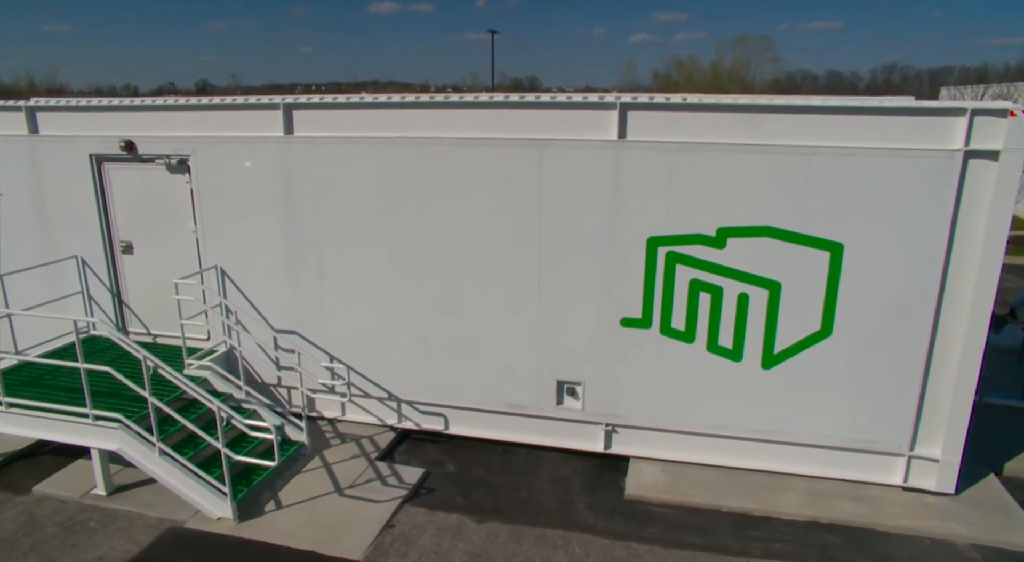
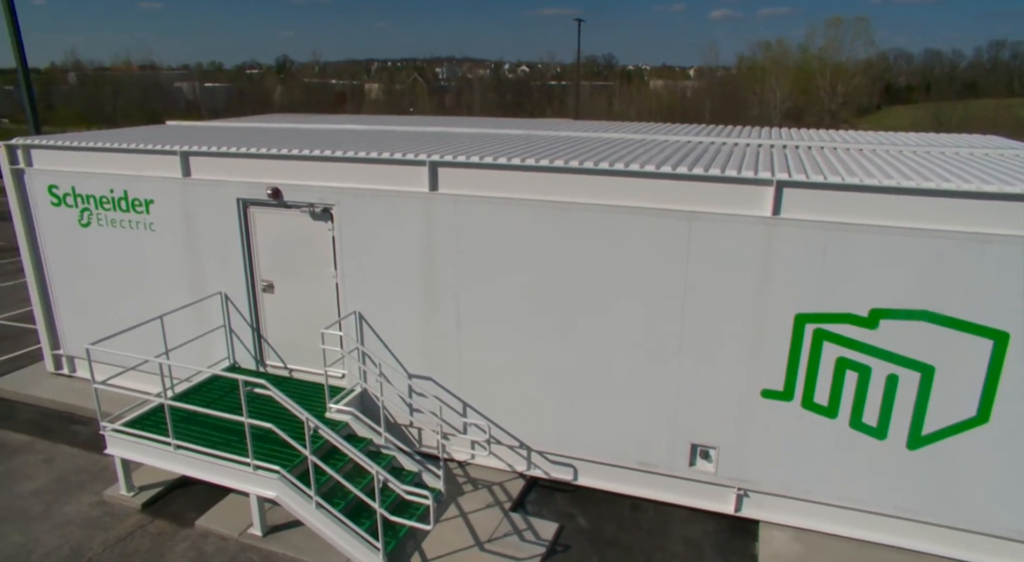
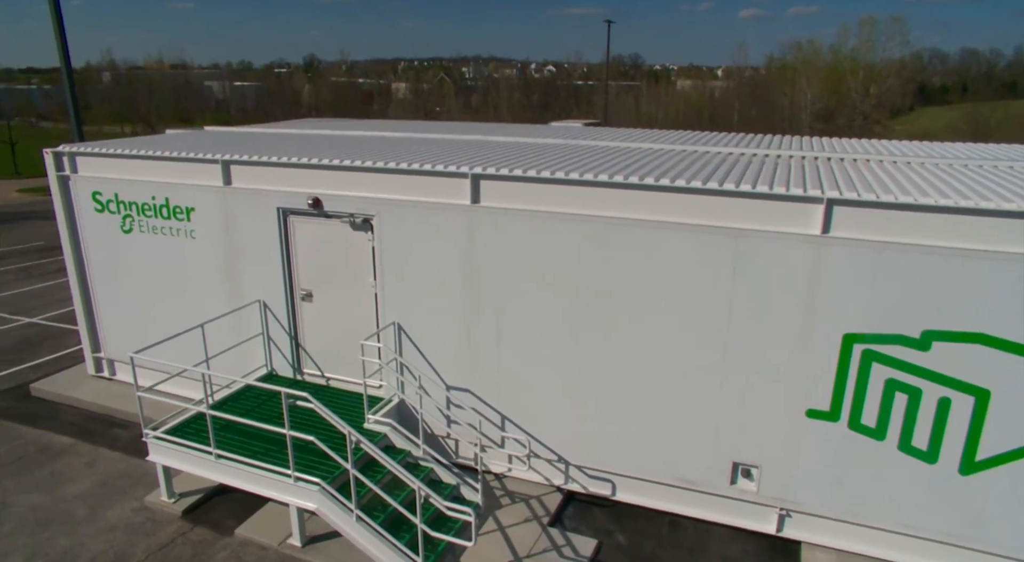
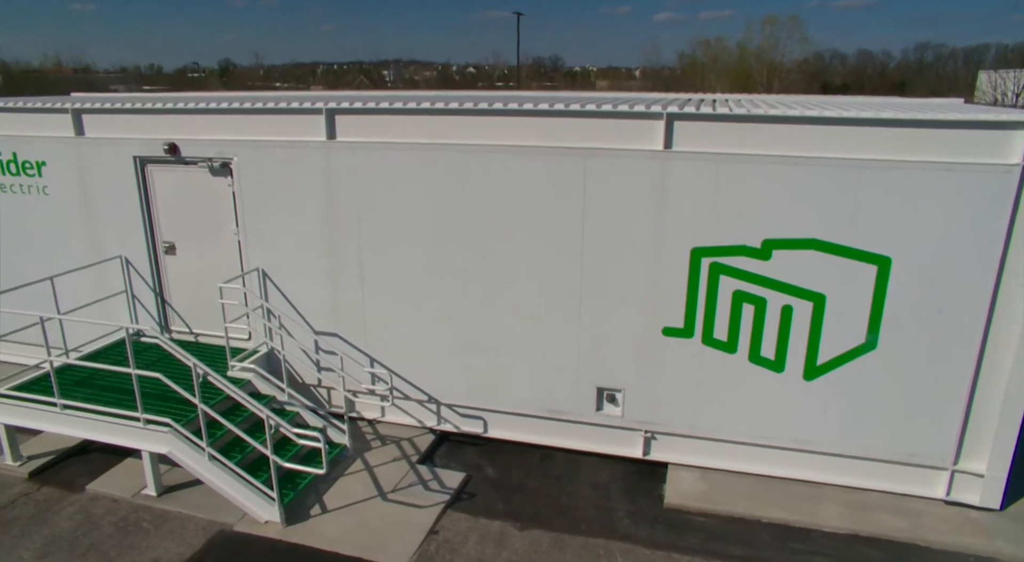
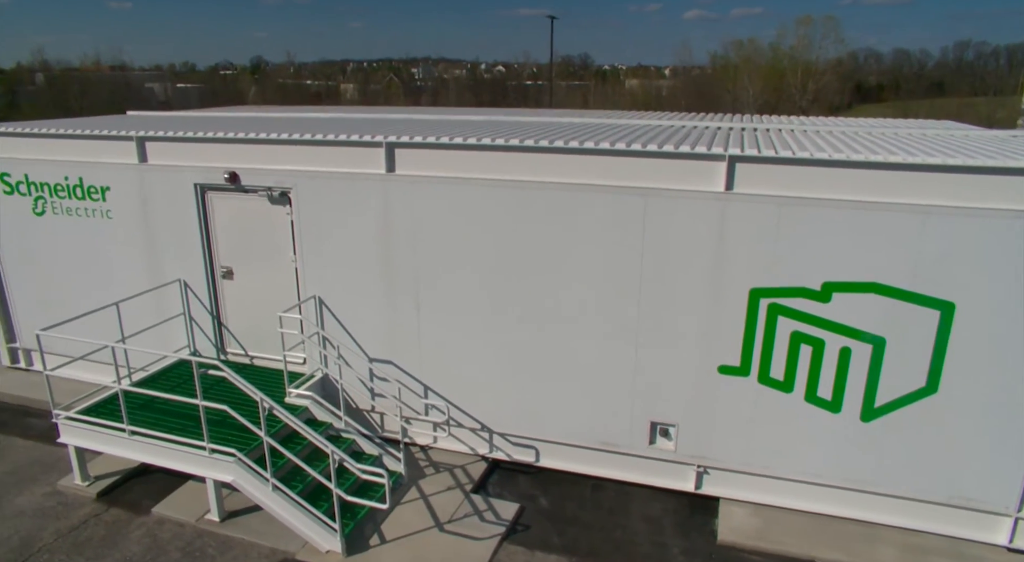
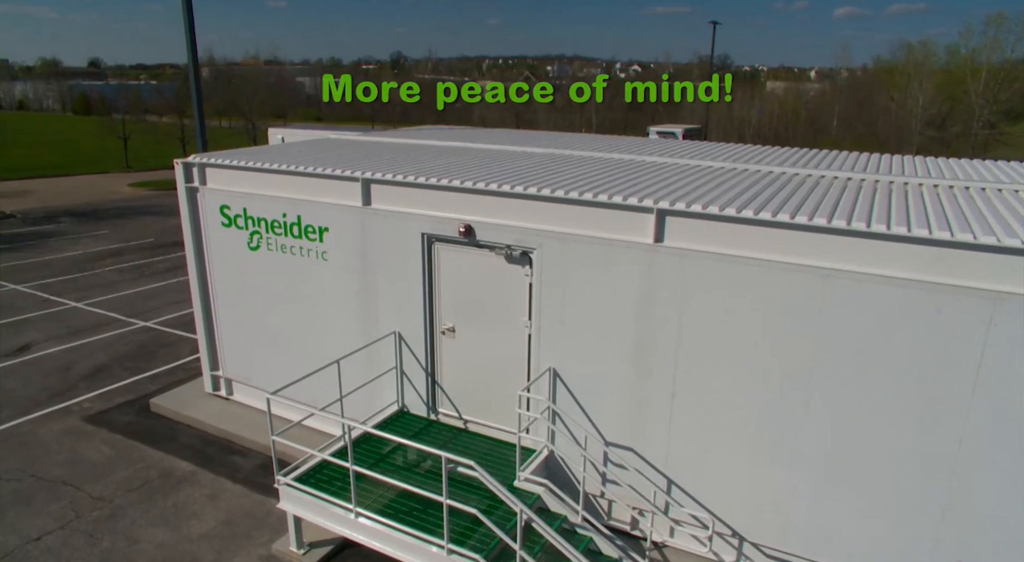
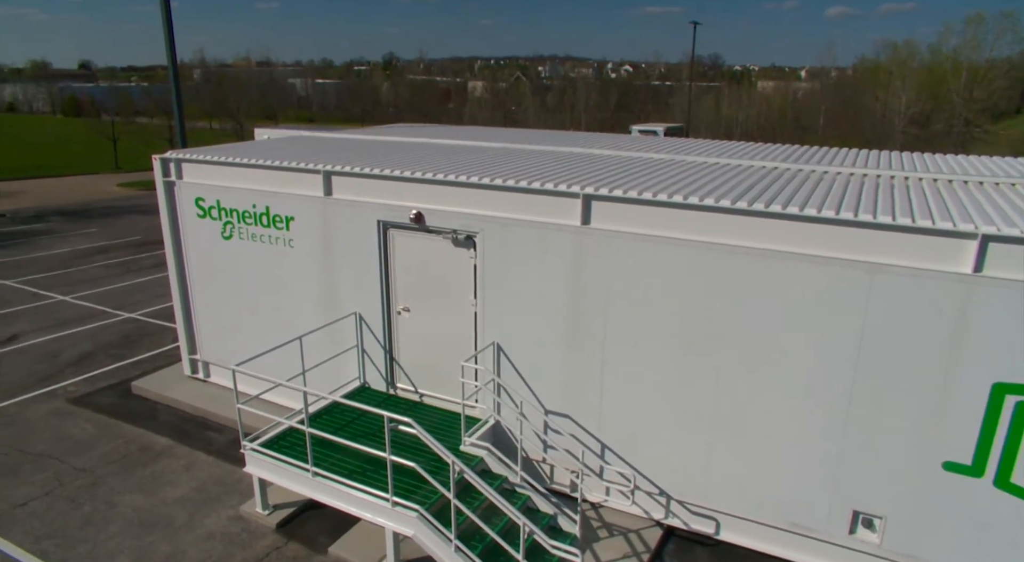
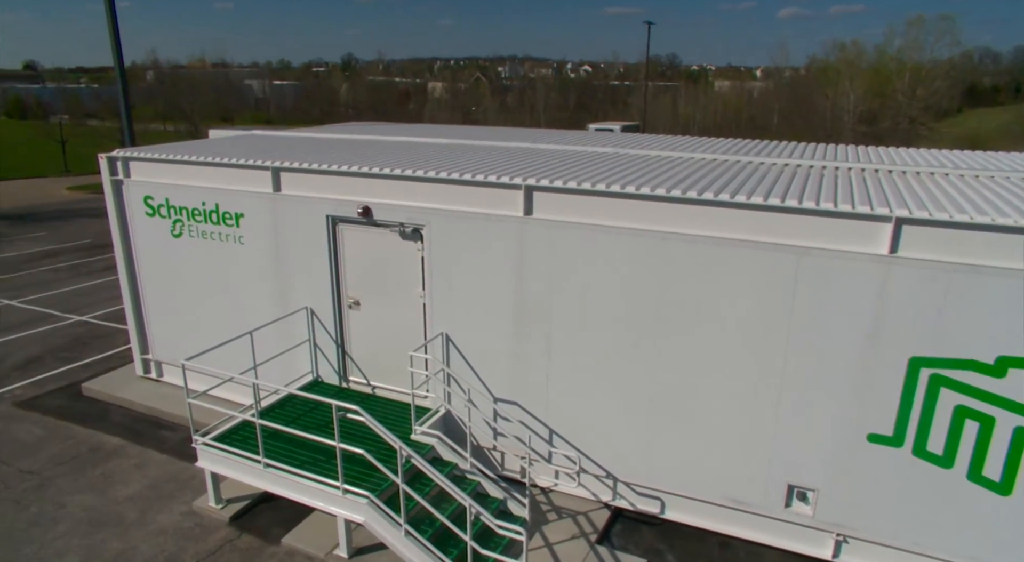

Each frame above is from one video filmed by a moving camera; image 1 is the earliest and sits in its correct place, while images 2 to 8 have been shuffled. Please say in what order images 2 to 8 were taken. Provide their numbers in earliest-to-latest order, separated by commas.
4, 5, 2, 3, 8, 7, 6
